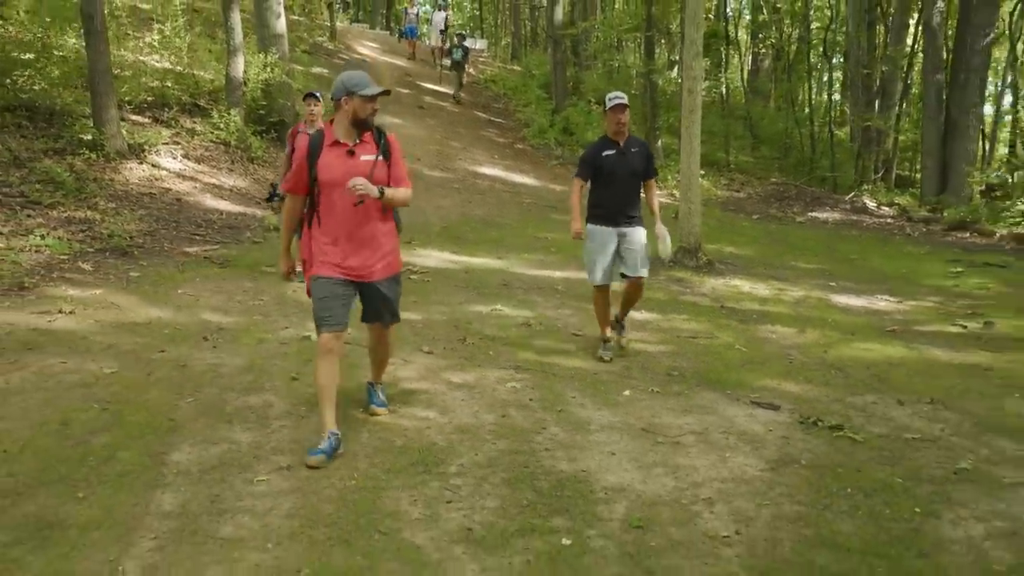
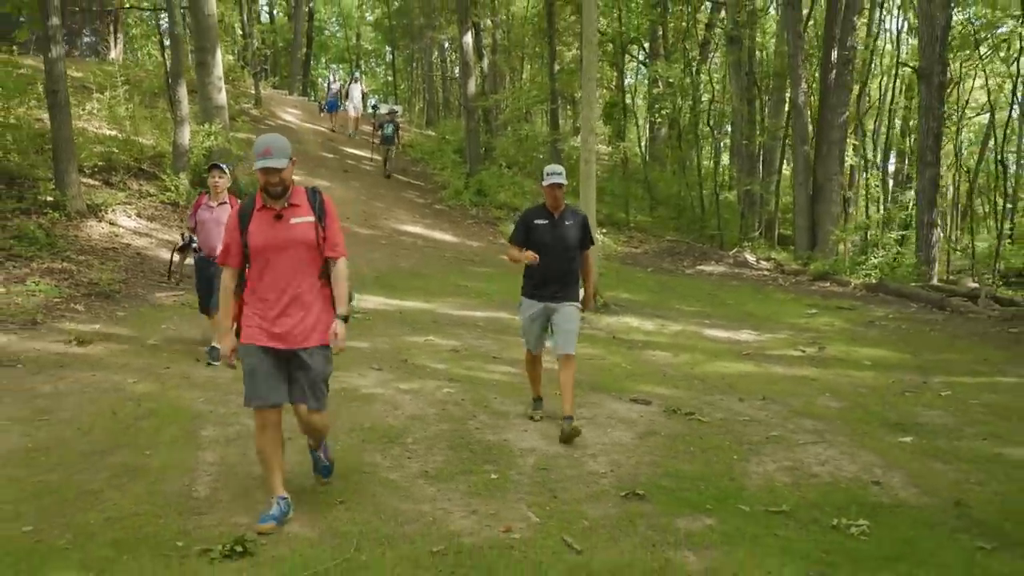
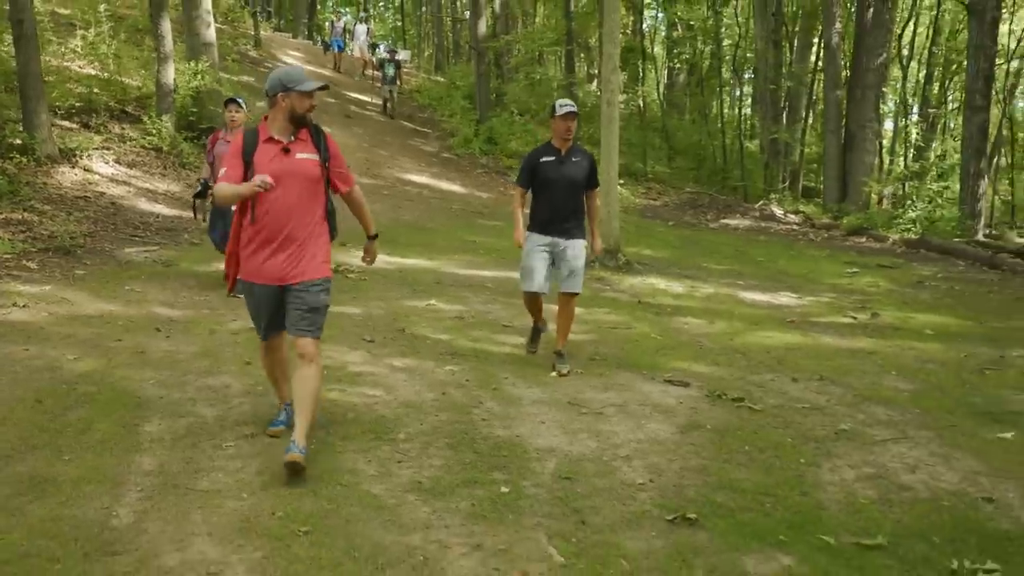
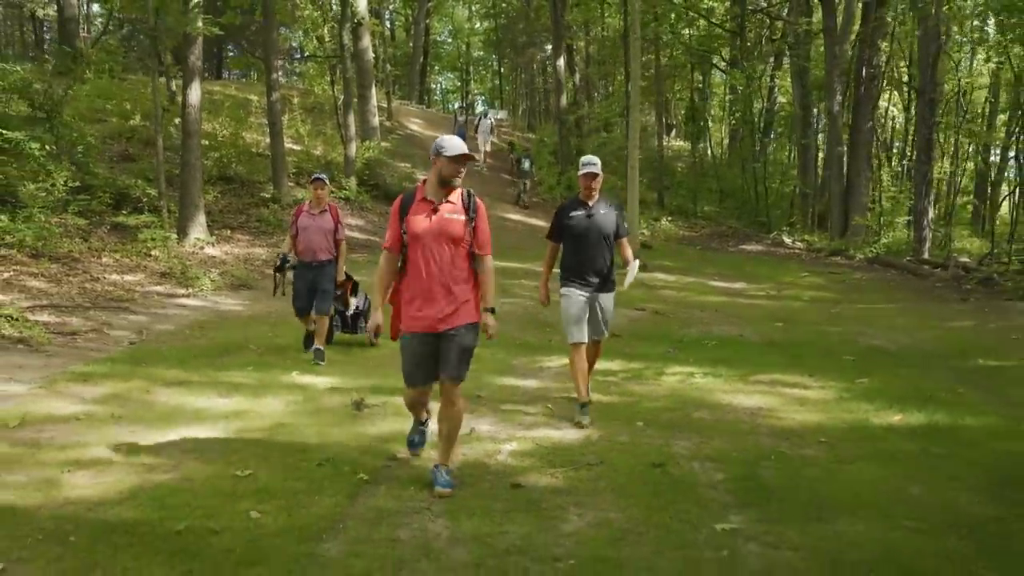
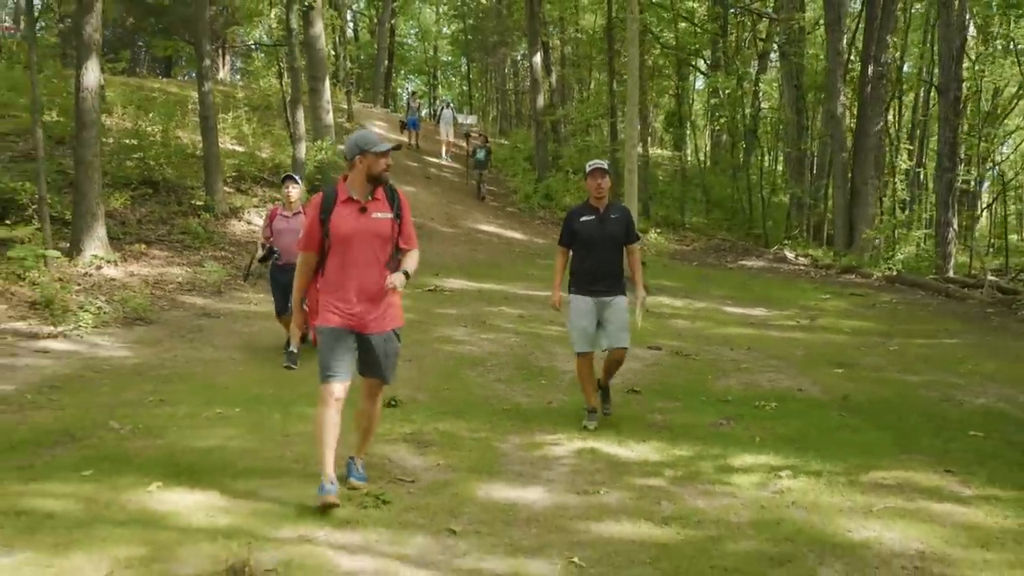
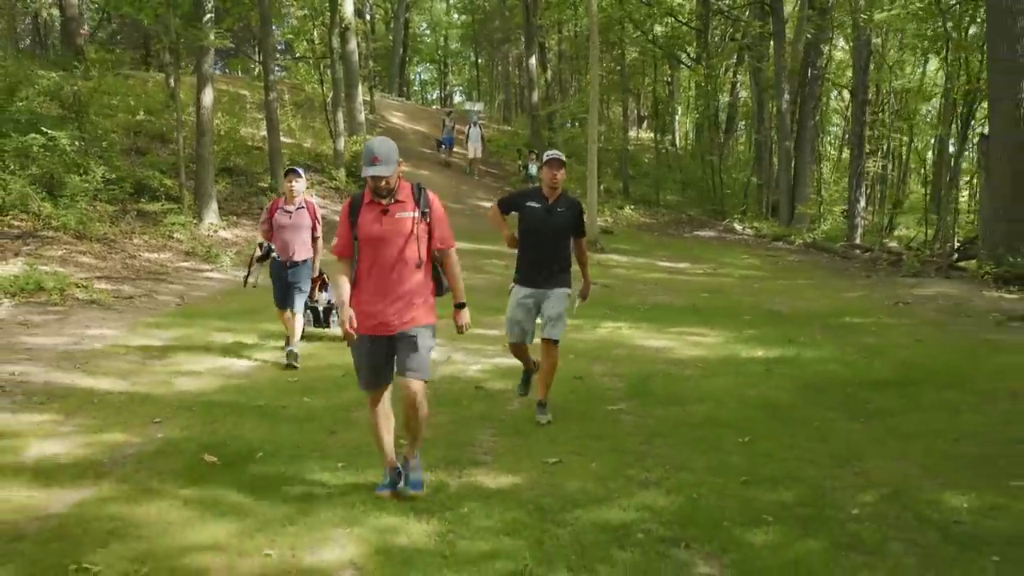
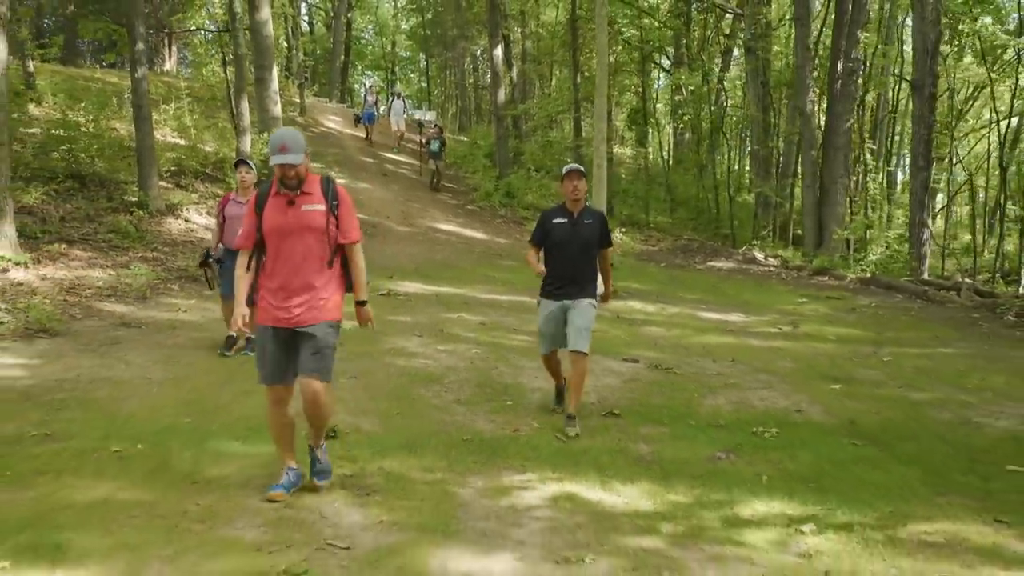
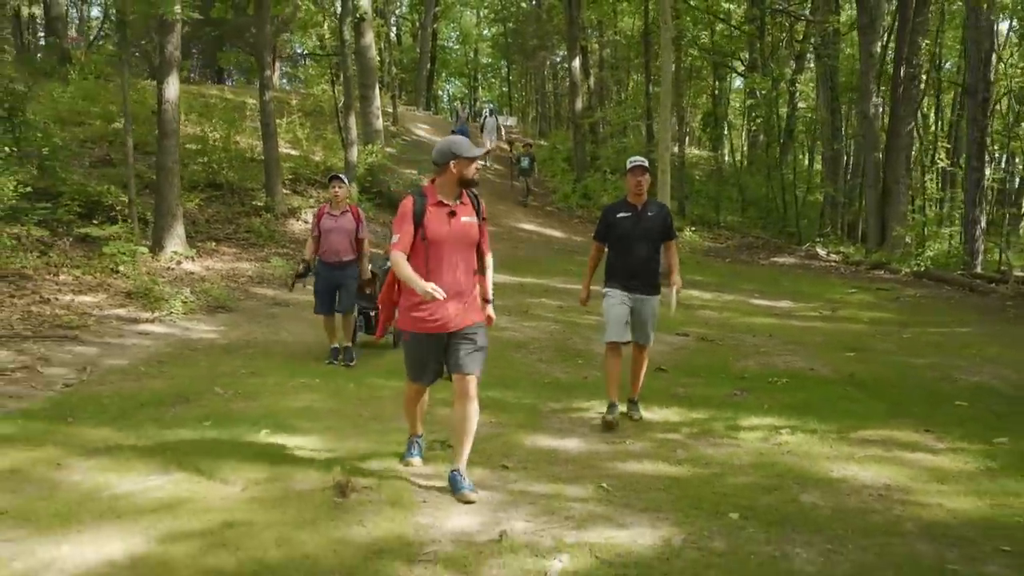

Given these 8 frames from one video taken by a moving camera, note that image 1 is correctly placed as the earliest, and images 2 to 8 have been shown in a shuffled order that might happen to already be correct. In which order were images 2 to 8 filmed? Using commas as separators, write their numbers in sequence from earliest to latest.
3, 2, 7, 5, 8, 4, 6
